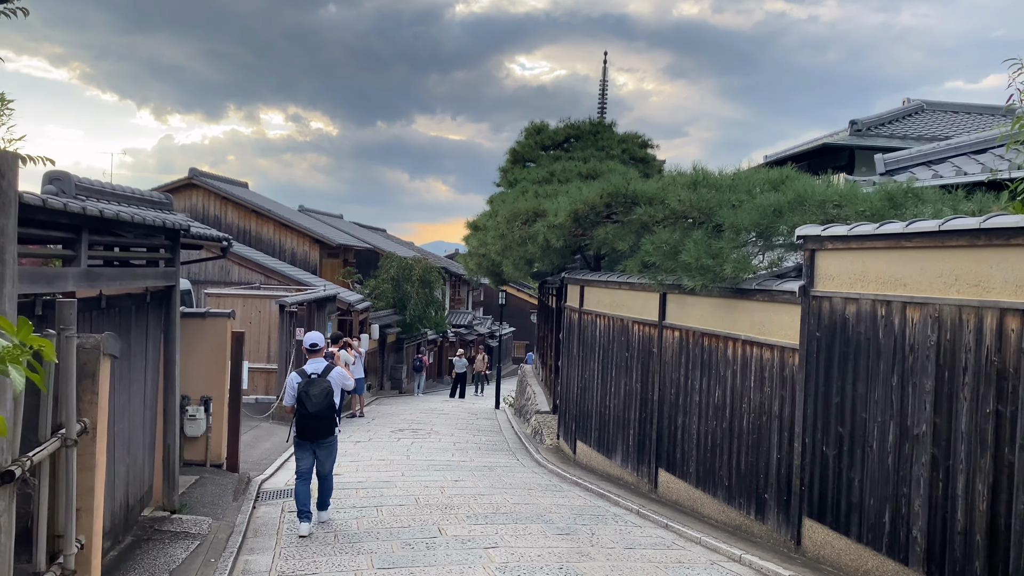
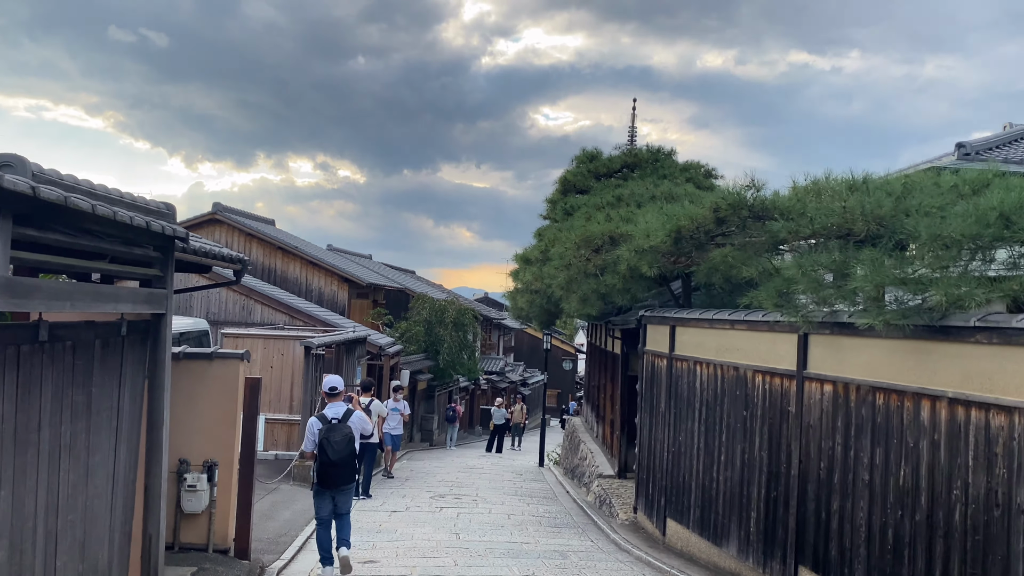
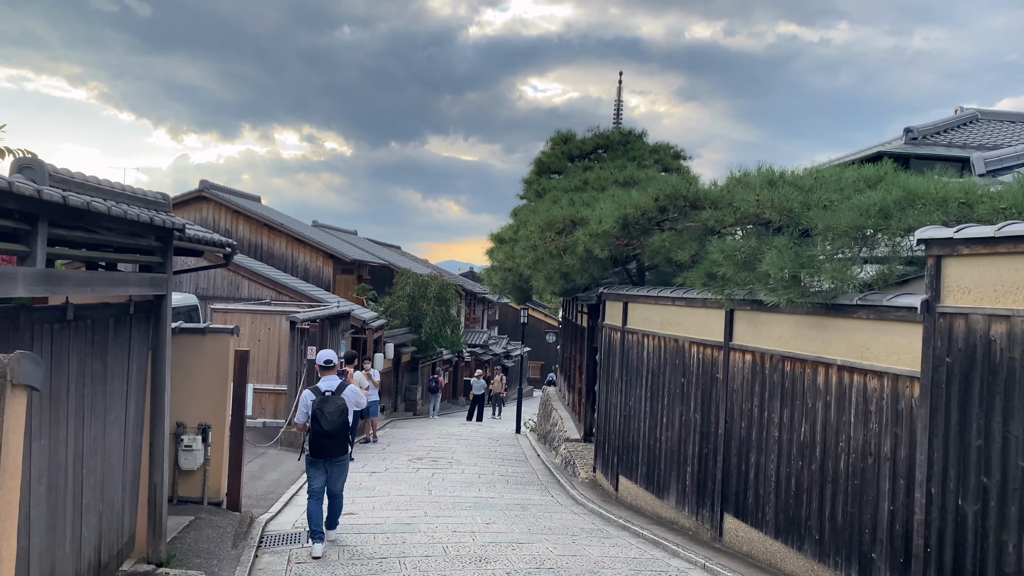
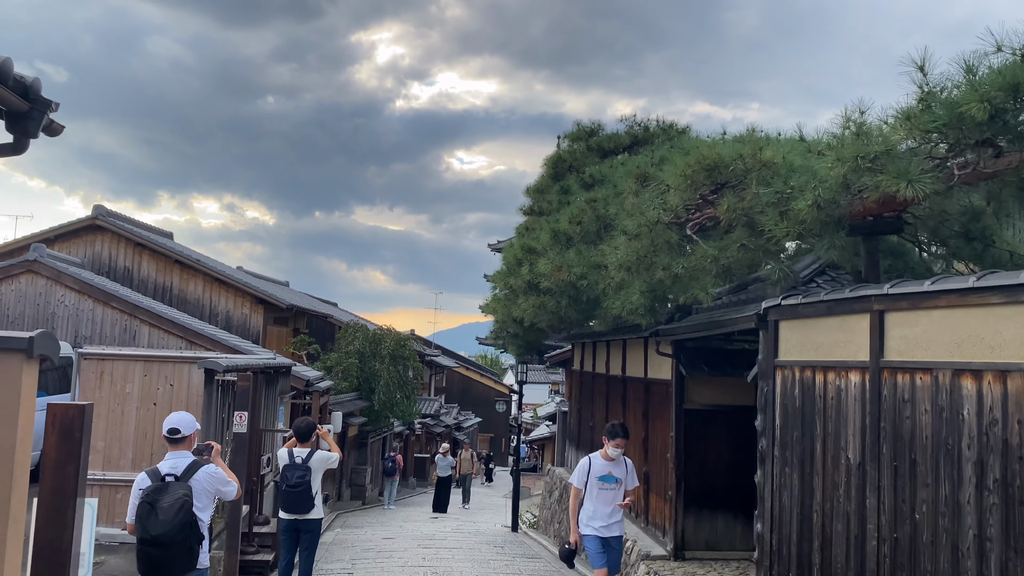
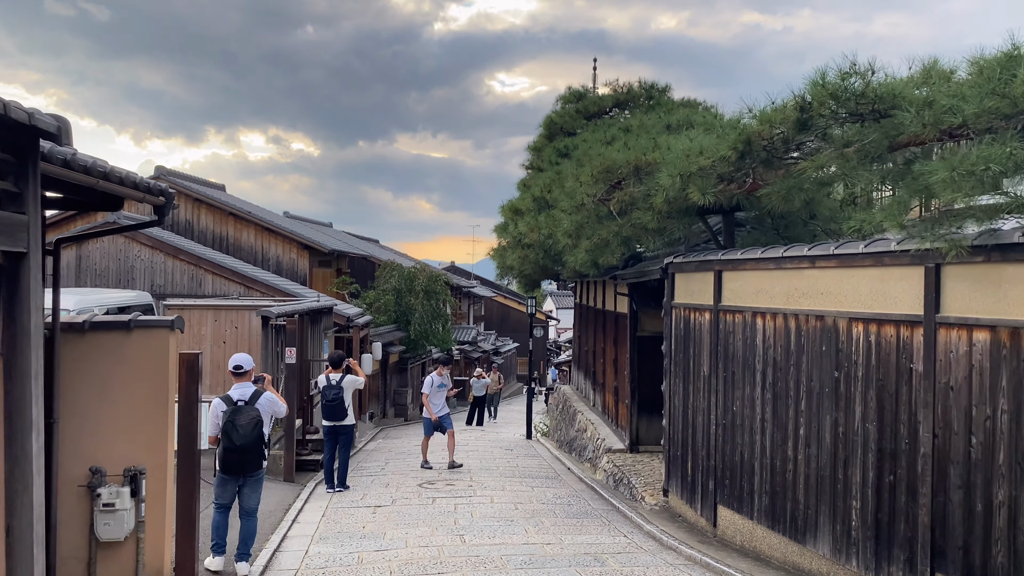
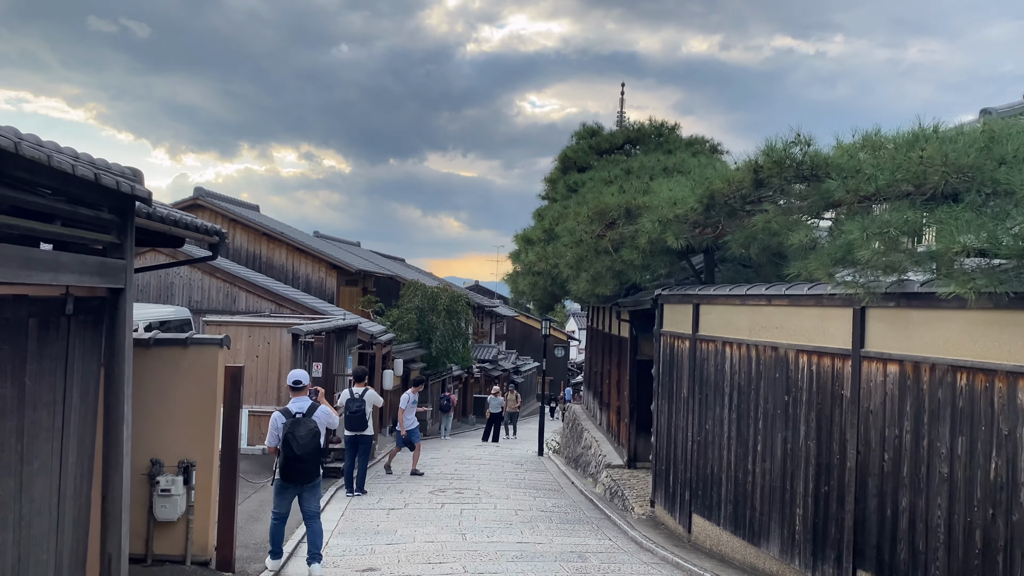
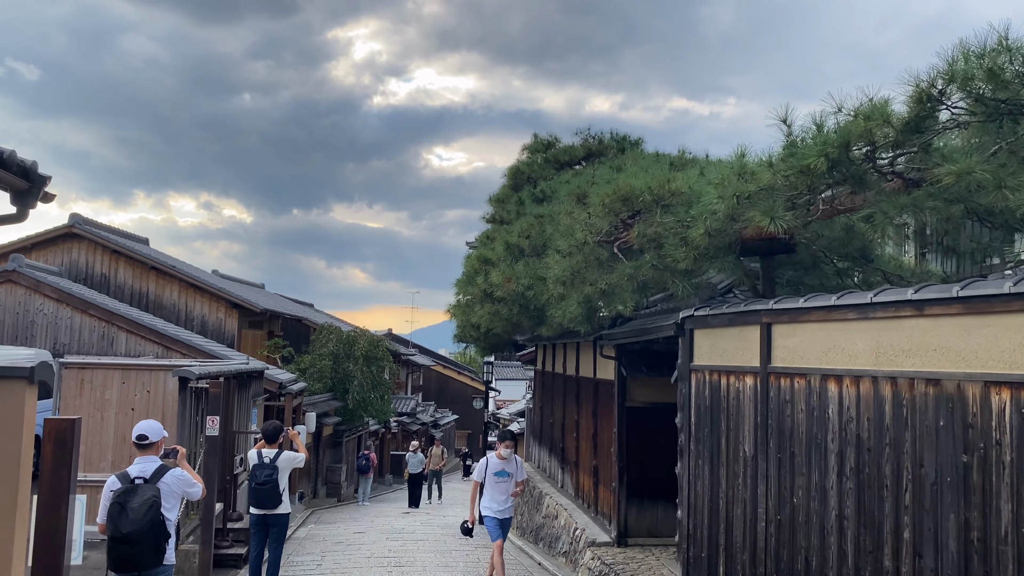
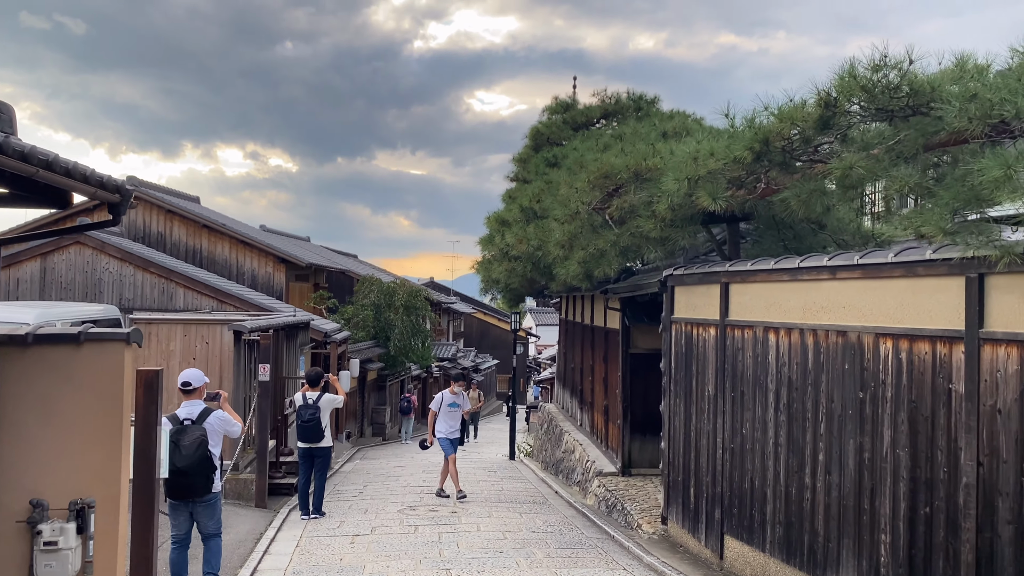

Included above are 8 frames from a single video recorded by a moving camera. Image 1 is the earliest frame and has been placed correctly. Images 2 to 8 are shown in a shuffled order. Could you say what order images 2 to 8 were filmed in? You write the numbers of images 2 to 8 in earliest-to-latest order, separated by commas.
3, 2, 6, 5, 8, 7, 4
